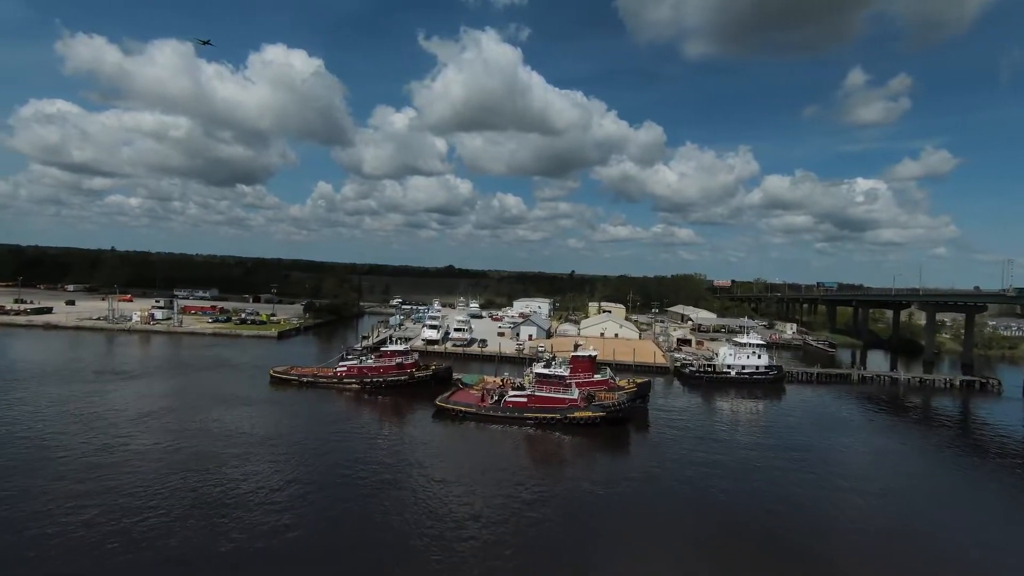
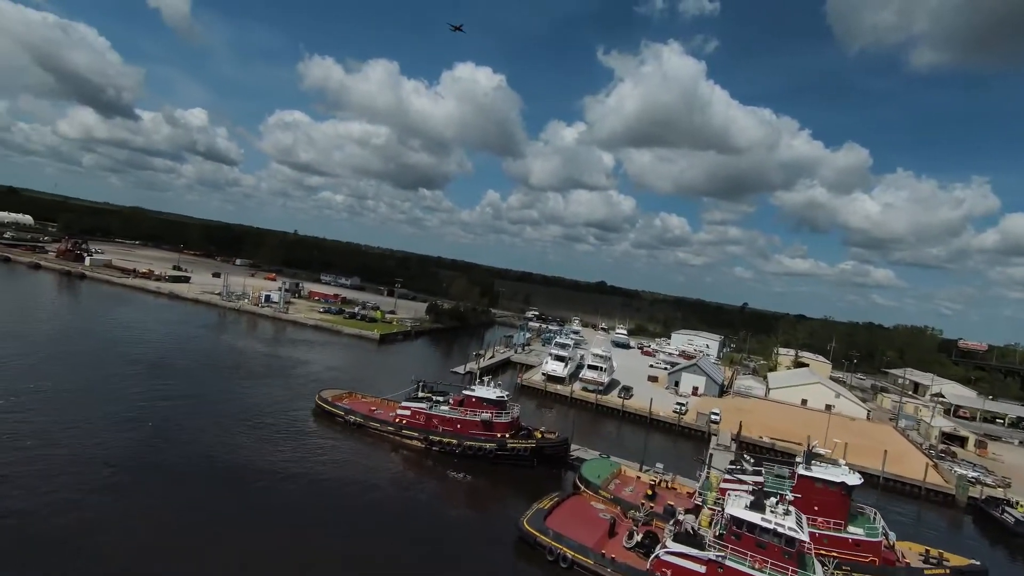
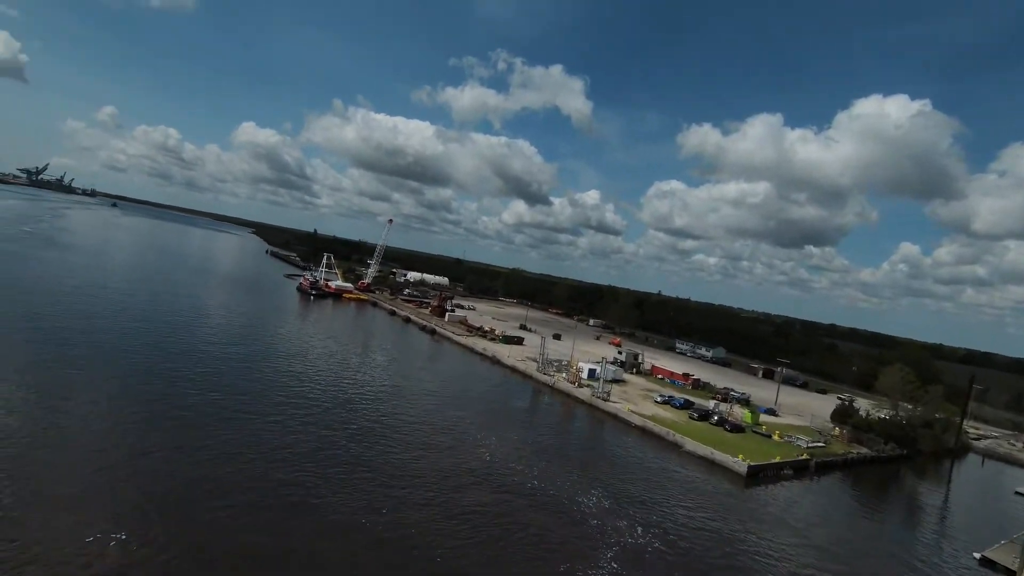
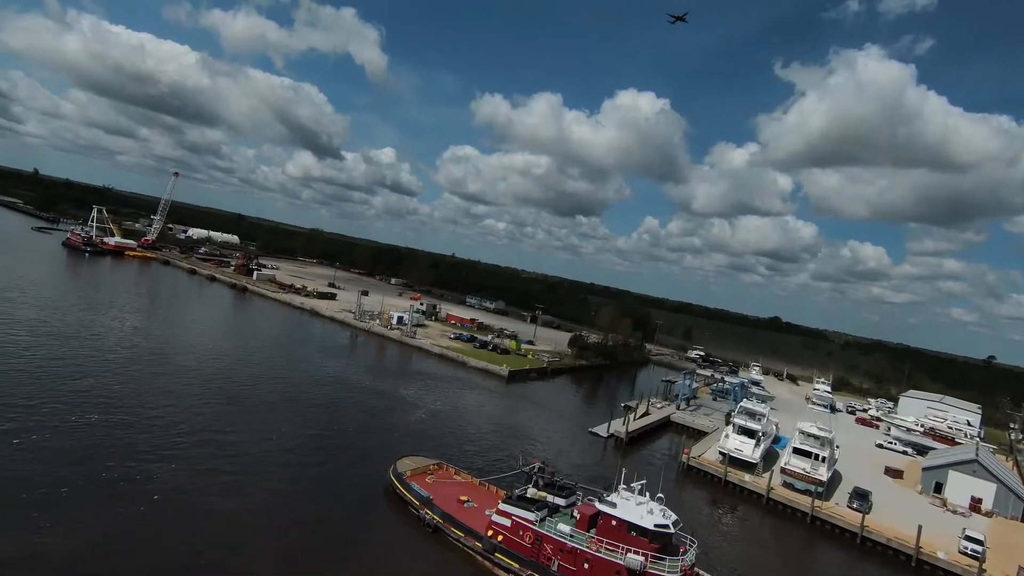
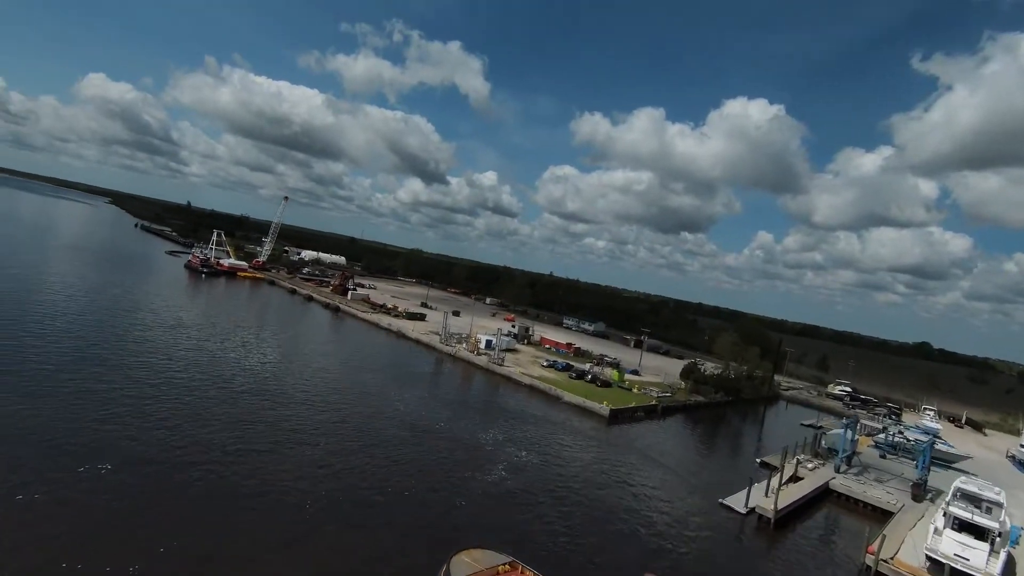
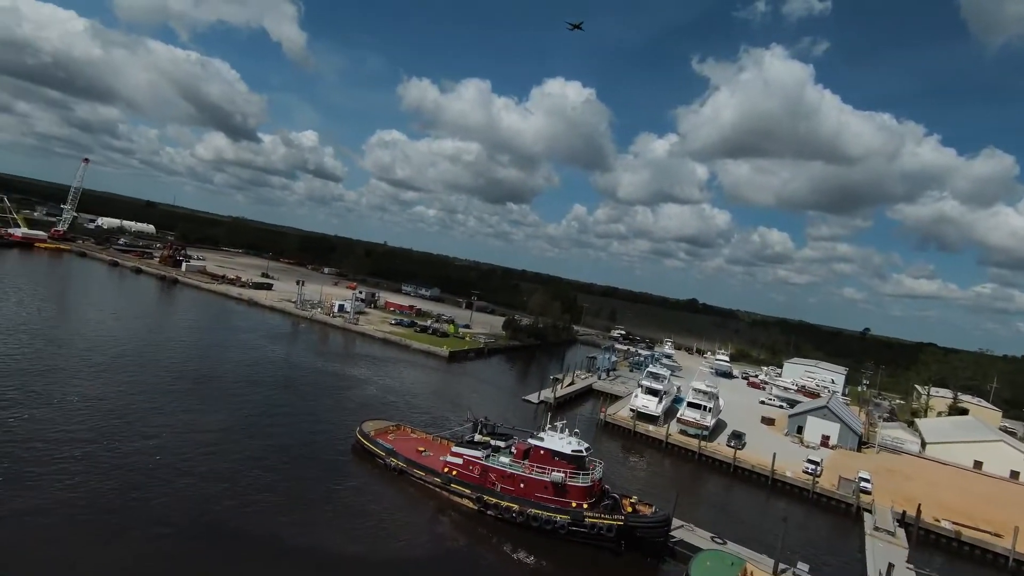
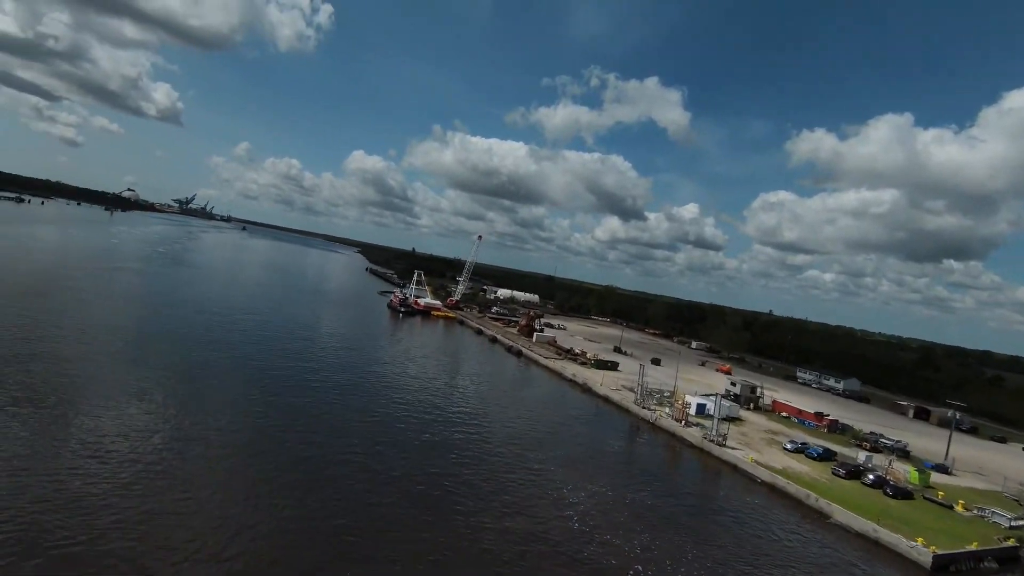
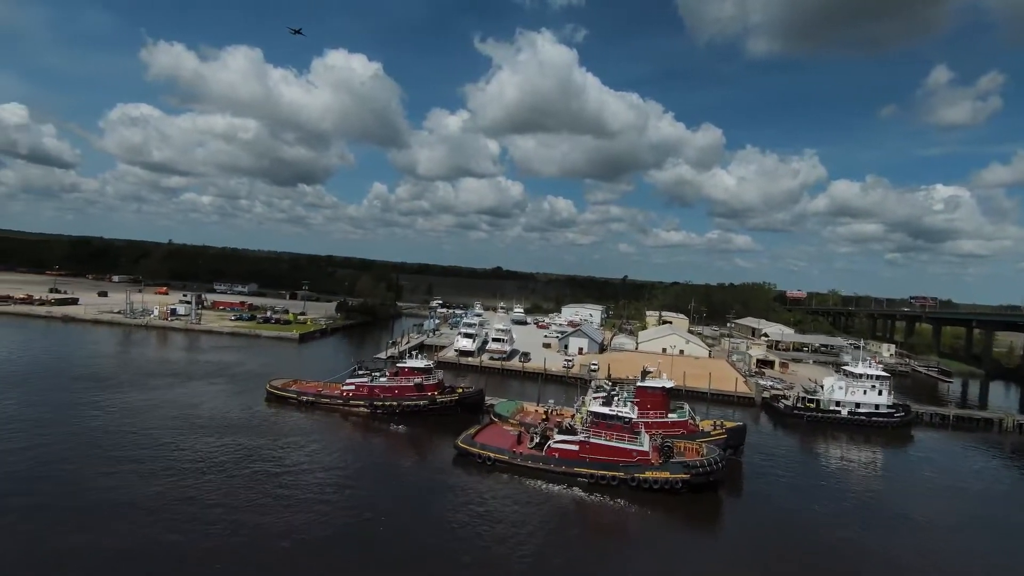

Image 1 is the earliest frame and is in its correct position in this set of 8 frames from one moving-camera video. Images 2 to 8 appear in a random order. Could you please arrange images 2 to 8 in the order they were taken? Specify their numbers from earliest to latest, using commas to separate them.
8, 2, 6, 4, 5, 3, 7
